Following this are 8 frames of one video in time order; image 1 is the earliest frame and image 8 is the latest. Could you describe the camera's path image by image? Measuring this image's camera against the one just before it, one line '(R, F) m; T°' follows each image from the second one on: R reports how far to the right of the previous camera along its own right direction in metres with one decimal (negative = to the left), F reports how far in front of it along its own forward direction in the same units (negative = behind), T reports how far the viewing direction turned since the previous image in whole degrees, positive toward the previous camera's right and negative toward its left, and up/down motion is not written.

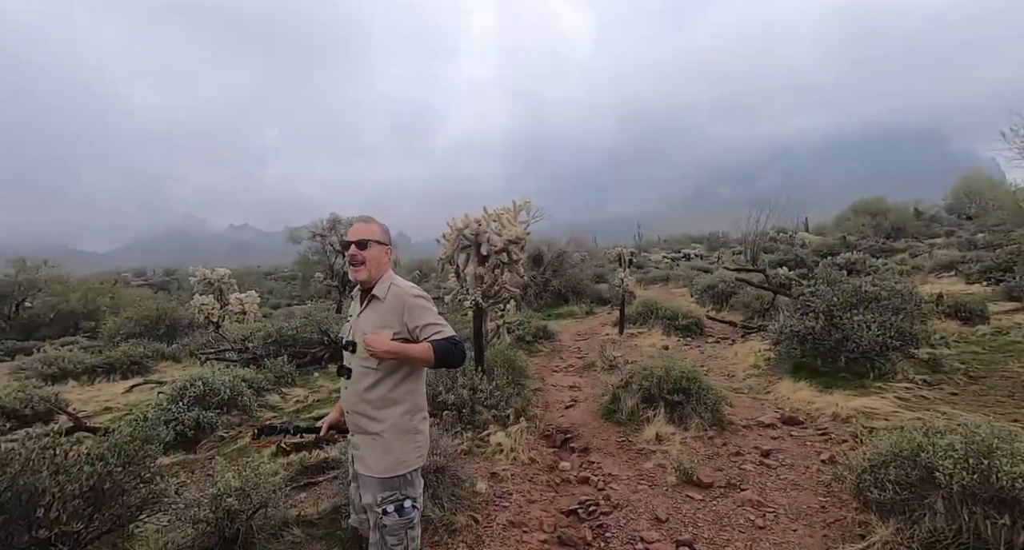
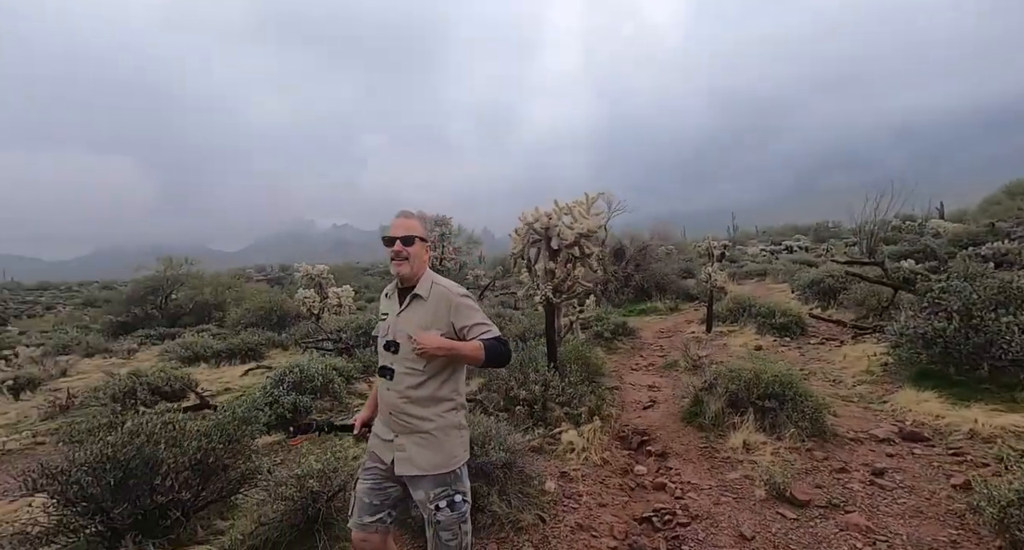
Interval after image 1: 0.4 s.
(+0.3, +0.2) m; -11°
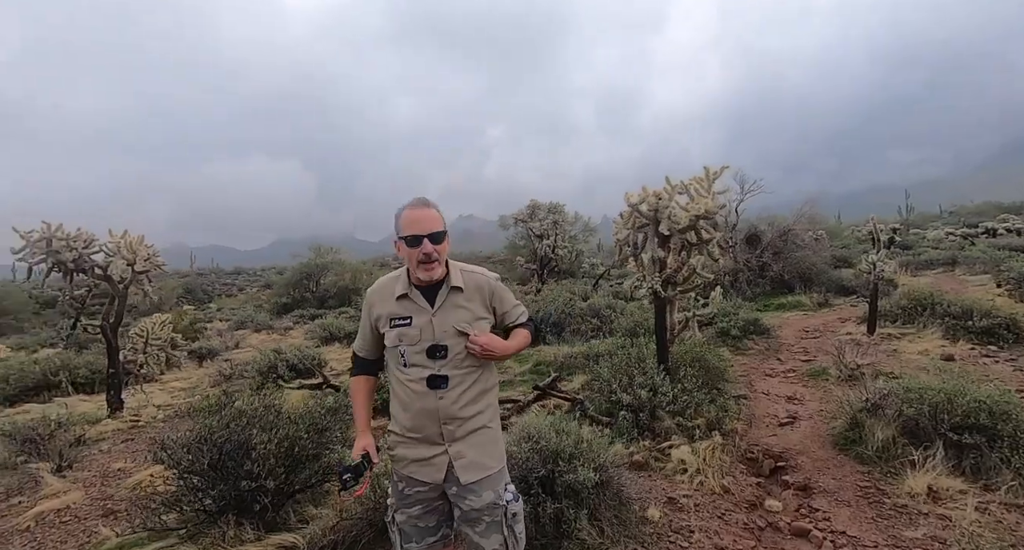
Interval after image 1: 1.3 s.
(+0.3, +0.8) m; -13°
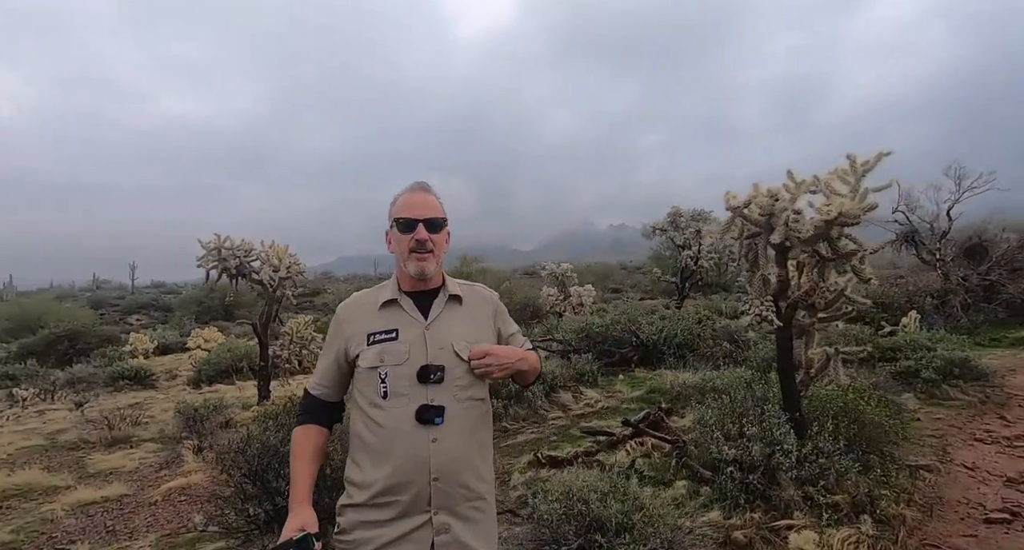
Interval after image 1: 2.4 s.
(+0.7, +1.0) m; -17°
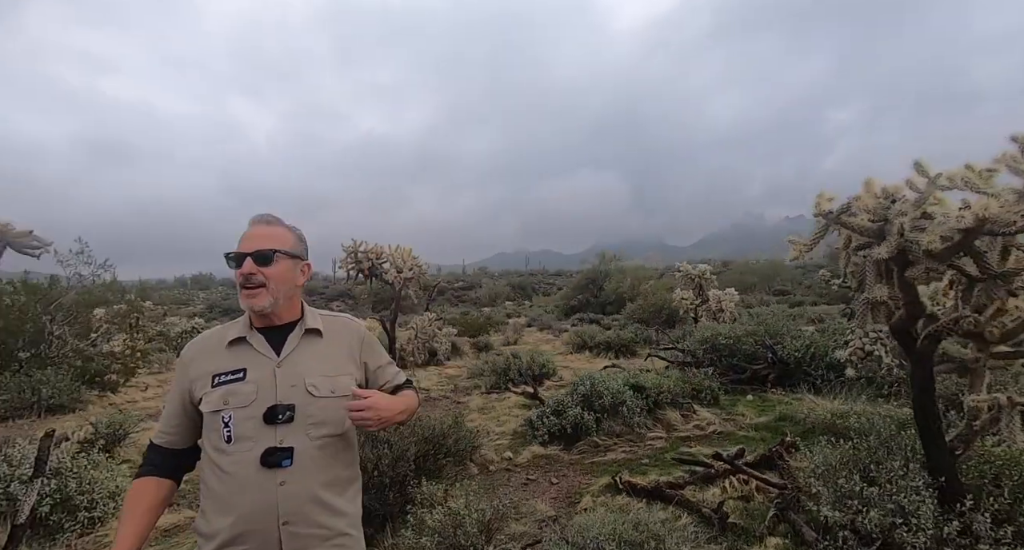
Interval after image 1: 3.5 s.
(+0.6, +0.5) m; -16°
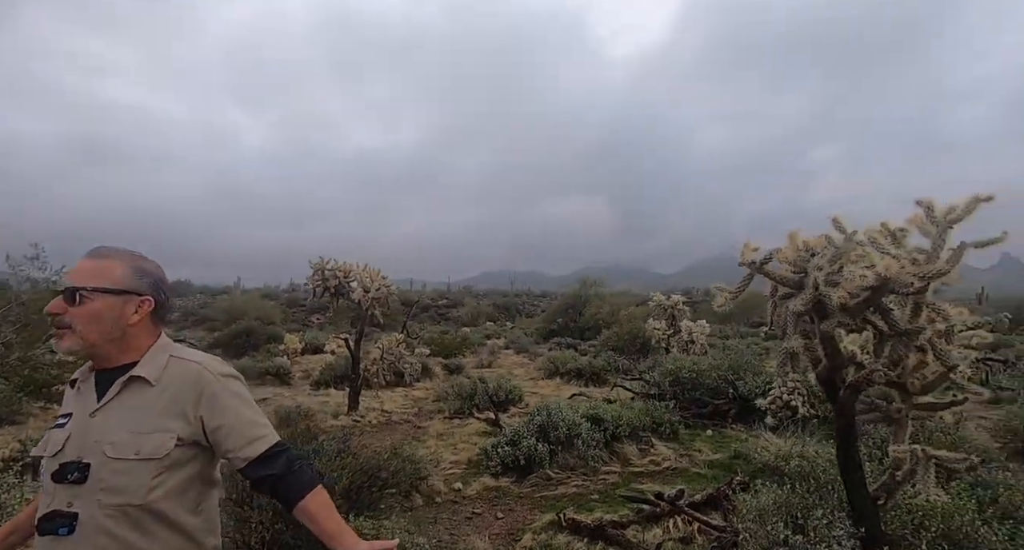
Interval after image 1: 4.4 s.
(+0.3, 0.0) m; +1°
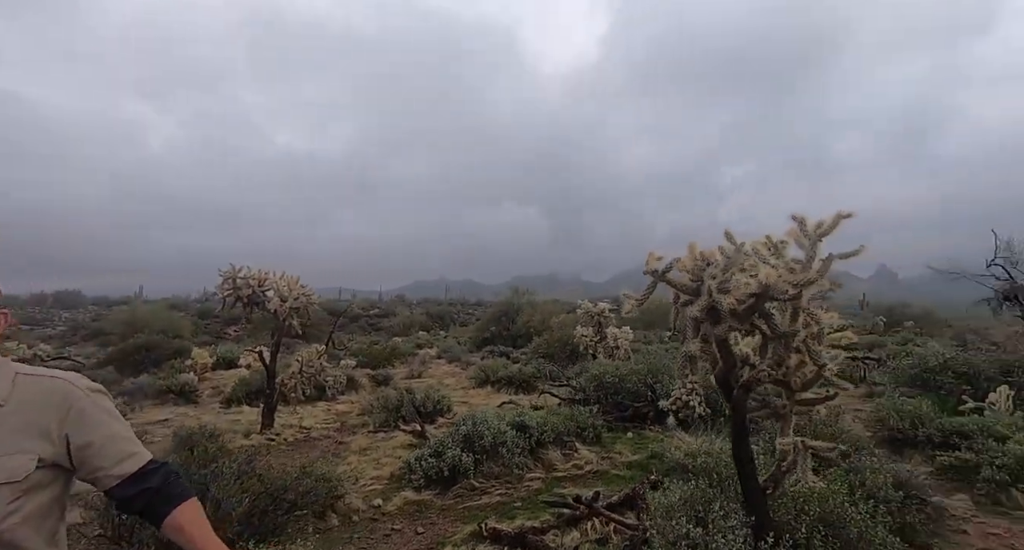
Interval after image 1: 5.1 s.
(+0.1, 0.0) m; +7°
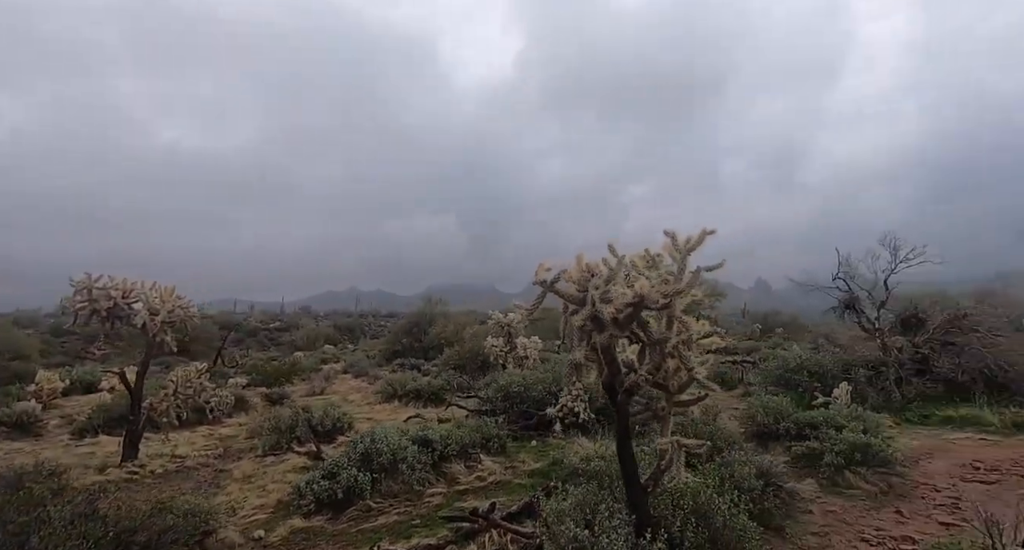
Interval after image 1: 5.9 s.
(+0.2, +0.1) m; +9°
